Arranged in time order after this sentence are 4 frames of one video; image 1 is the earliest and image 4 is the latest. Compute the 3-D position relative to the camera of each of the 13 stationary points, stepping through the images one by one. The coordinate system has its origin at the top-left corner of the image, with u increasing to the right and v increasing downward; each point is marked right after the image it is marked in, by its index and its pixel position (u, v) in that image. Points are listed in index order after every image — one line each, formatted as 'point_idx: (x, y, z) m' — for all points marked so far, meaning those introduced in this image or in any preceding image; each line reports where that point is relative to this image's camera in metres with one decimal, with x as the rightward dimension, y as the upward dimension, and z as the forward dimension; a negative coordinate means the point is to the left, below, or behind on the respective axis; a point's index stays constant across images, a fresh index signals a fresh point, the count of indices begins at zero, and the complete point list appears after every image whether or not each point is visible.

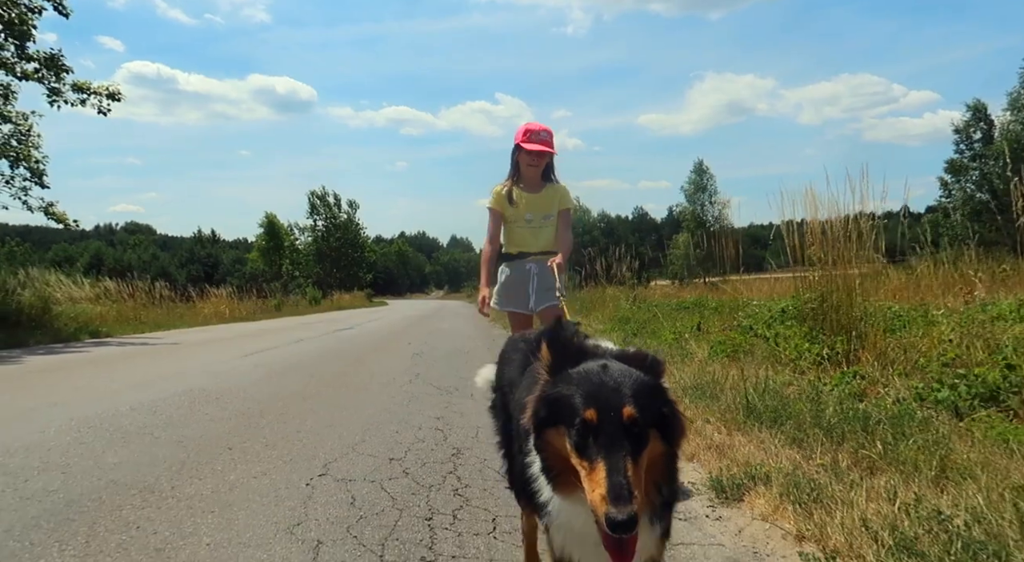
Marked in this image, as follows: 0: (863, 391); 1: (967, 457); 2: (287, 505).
0: (+2.8, -0.9, +5.7) m
1: (+2.4, -0.9, +3.7) m
2: (-1.1, -1.1, +3.5) m
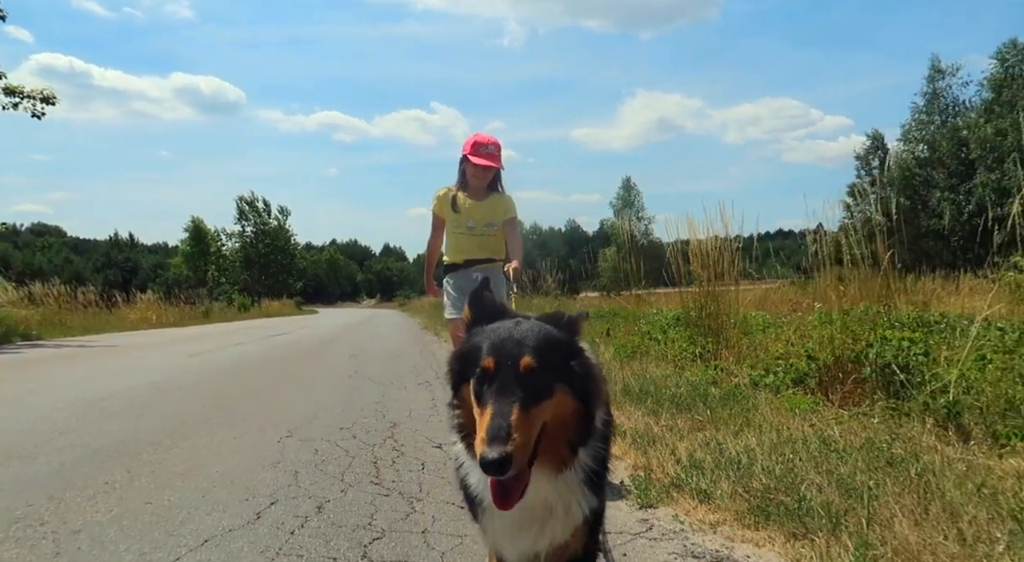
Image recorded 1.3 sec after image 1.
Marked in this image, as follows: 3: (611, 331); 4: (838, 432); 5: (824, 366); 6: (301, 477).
0: (+2.1, -1.0, +7.2) m
1: (+1.8, -1.0, +5.2) m
2: (-1.6, -1.1, +4.7) m
3: (+1.8, -0.9, +13.2) m
4: (+2.1, -1.0, +4.7) m
5: (+2.7, -0.7, +6.1) m
6: (-1.2, -1.1, +4.1) m
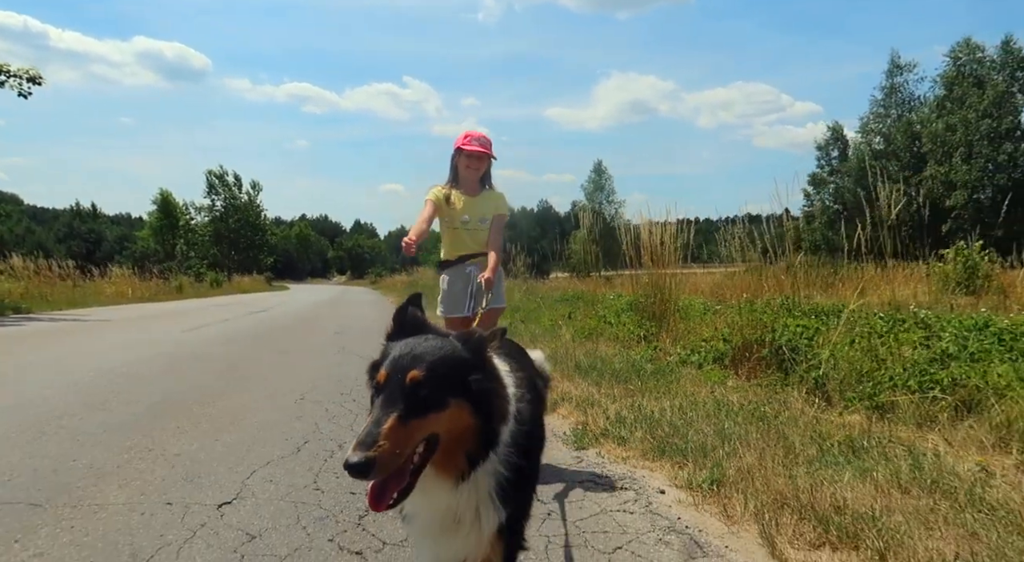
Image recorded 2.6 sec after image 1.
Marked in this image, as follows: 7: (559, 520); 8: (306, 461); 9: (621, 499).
0: (+1.7, -0.9, +8.6) m
1: (+1.5, -1.0, +6.6) m
2: (-1.9, -1.1, +5.9) m
3: (+1.2, -0.7, +14.6) m
4: (+1.9, -1.0, +6.1) m
5: (+2.3, -0.7, +7.5) m
6: (-1.4, -1.1, +5.4) m
7: (+0.2, -1.2, +3.7) m
8: (-1.3, -1.1, +4.3) m
9: (+0.6, -1.2, +4.0) m
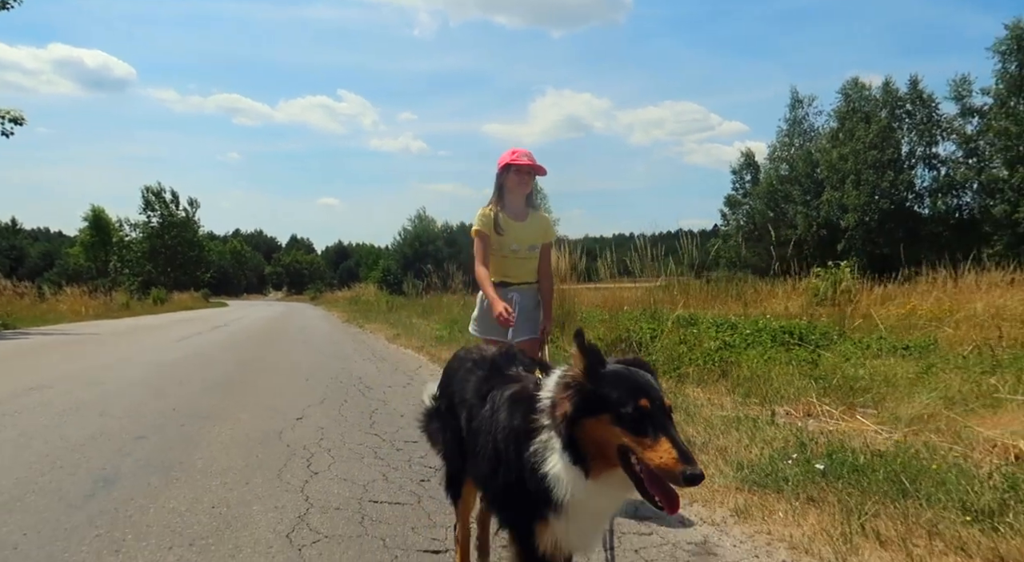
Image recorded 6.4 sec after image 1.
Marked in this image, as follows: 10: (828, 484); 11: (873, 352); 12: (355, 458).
0: (+0.7, -1.2, +11.9) m
1: (+0.7, -1.2, +9.9) m
2: (-2.7, -1.3, +8.9) m
3: (-0.3, -1.1, +17.8) m
4: (+1.1, -1.2, +9.4) m
5: (+1.4, -0.9, +10.9) m
6: (-2.2, -1.3, +8.4) m
7: (-0.4, -1.4, +6.9) m
8: (-1.9, -1.3, +7.4) m
9: (0.0, -1.4, +7.2) m
10: (+1.9, -1.2, +4.2) m
11: (+4.4, -0.9, +8.7) m
12: (-1.1, -1.2, +5.0) m
